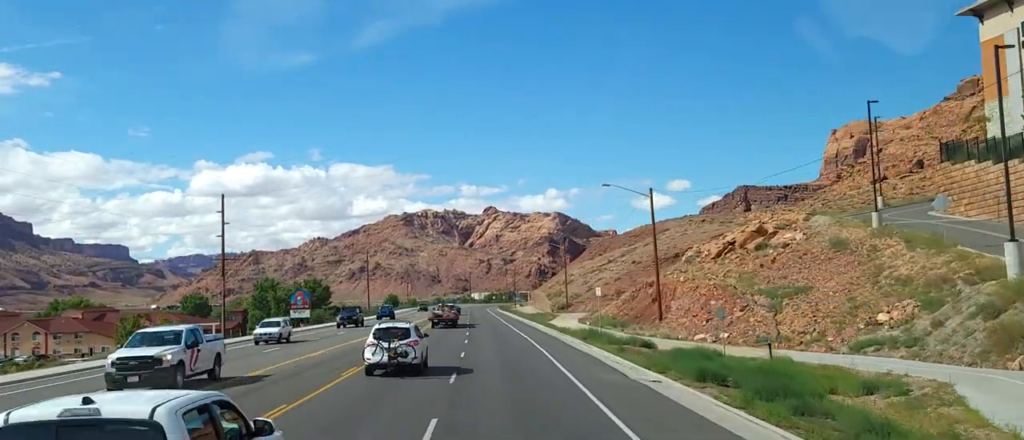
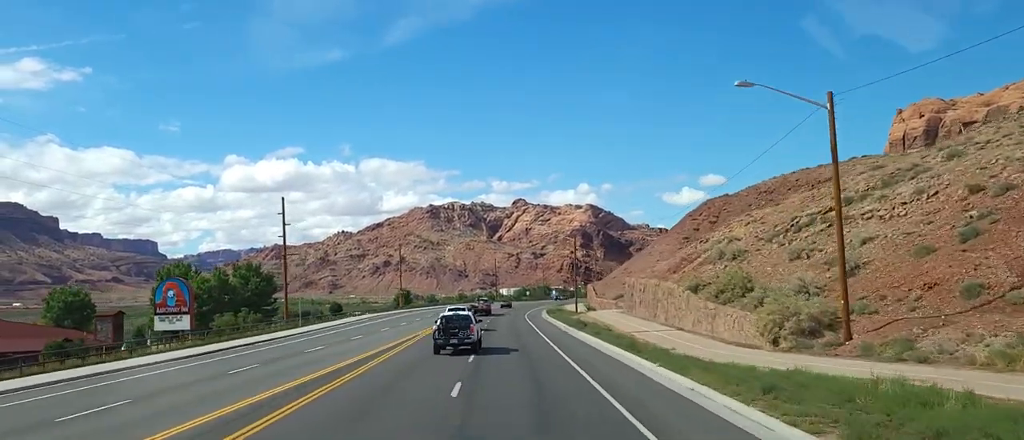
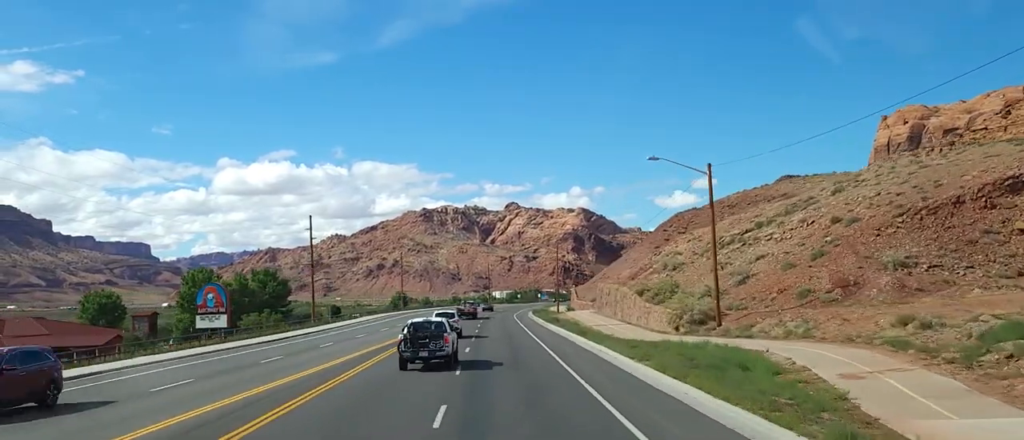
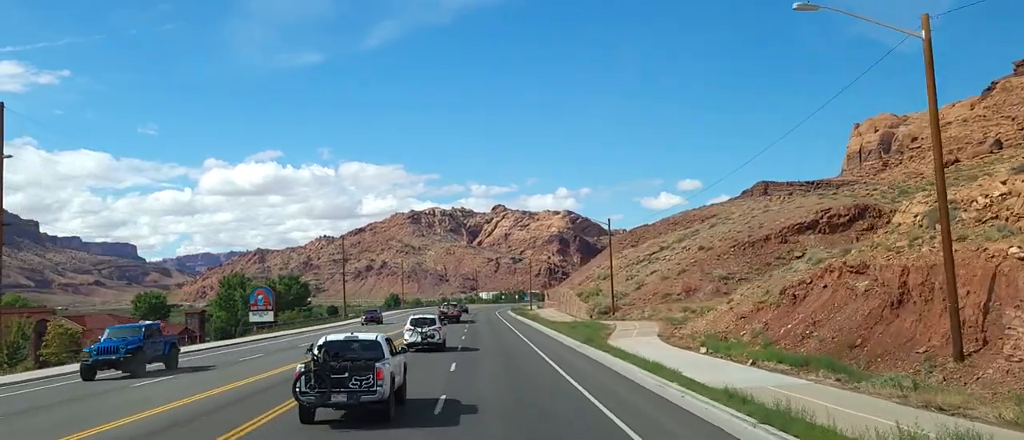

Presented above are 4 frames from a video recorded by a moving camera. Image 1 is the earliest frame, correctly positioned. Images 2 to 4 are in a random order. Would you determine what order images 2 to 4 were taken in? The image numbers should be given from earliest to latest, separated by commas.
4, 3, 2
